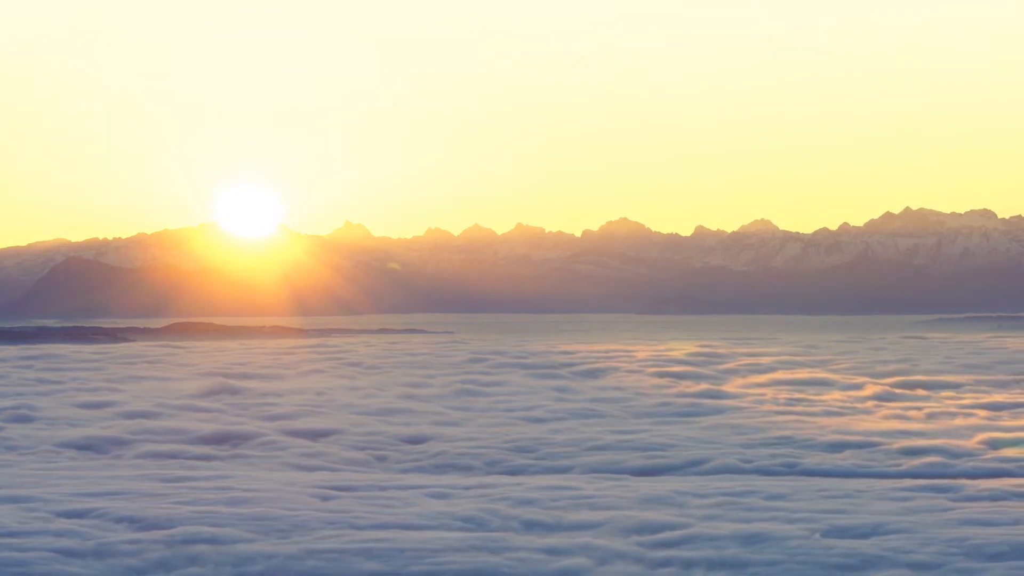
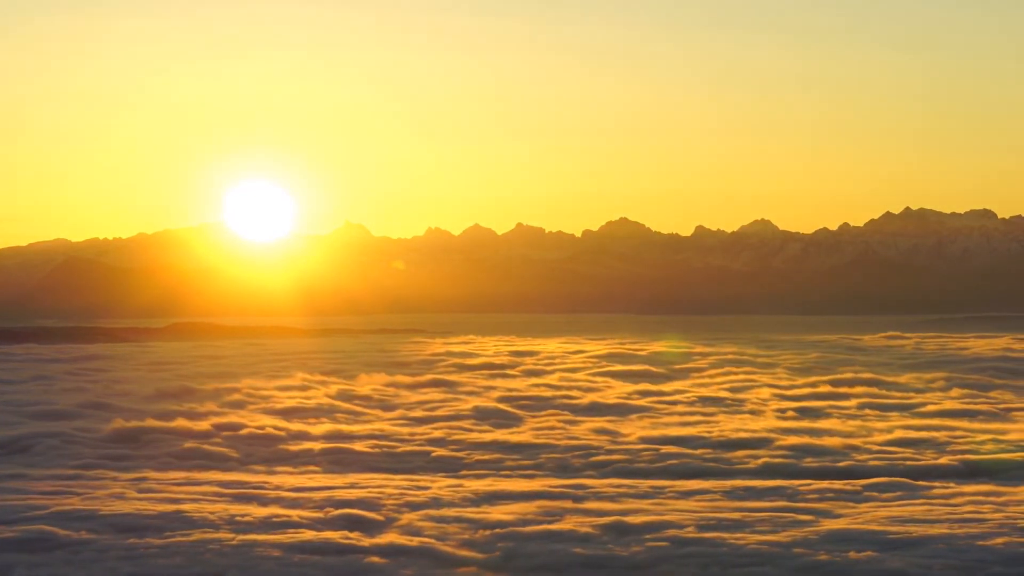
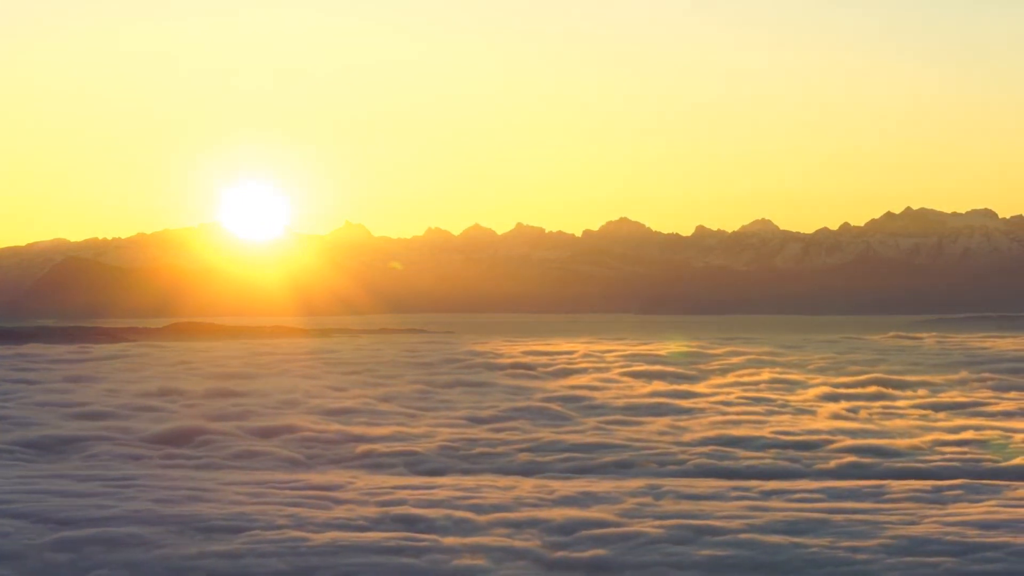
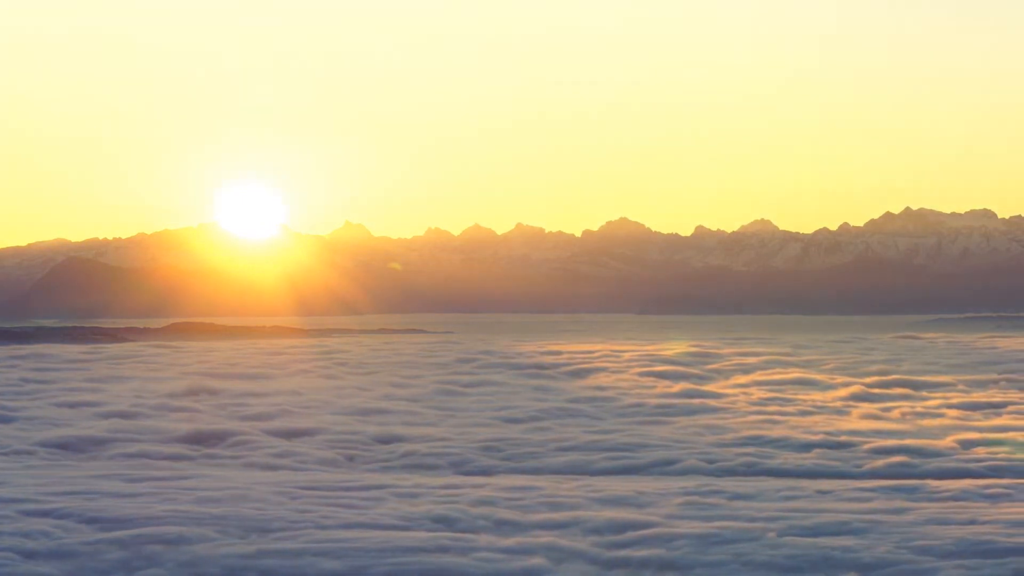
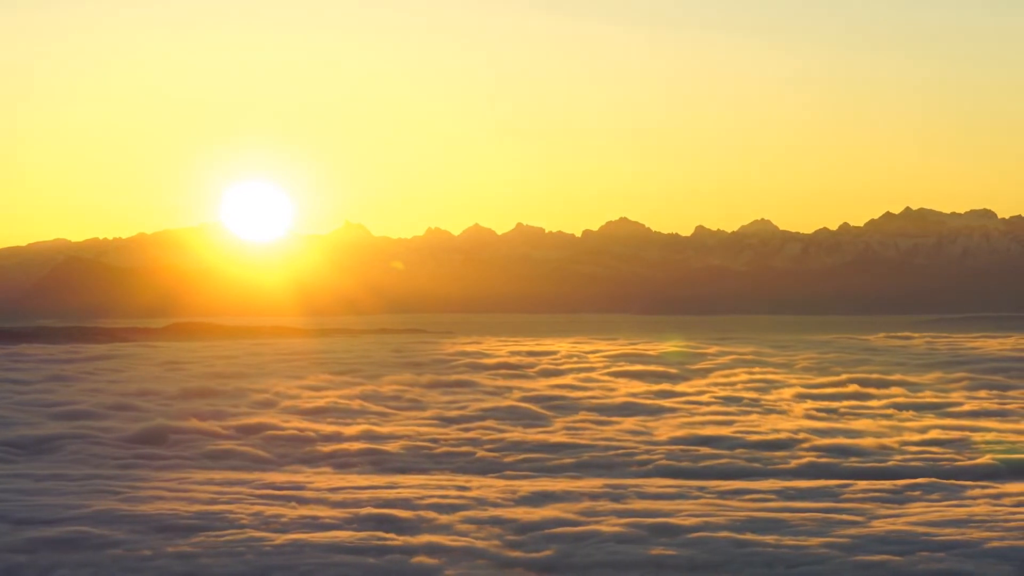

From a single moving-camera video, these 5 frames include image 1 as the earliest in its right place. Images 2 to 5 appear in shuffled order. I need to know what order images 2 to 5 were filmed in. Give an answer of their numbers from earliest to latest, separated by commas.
4, 3, 5, 2
